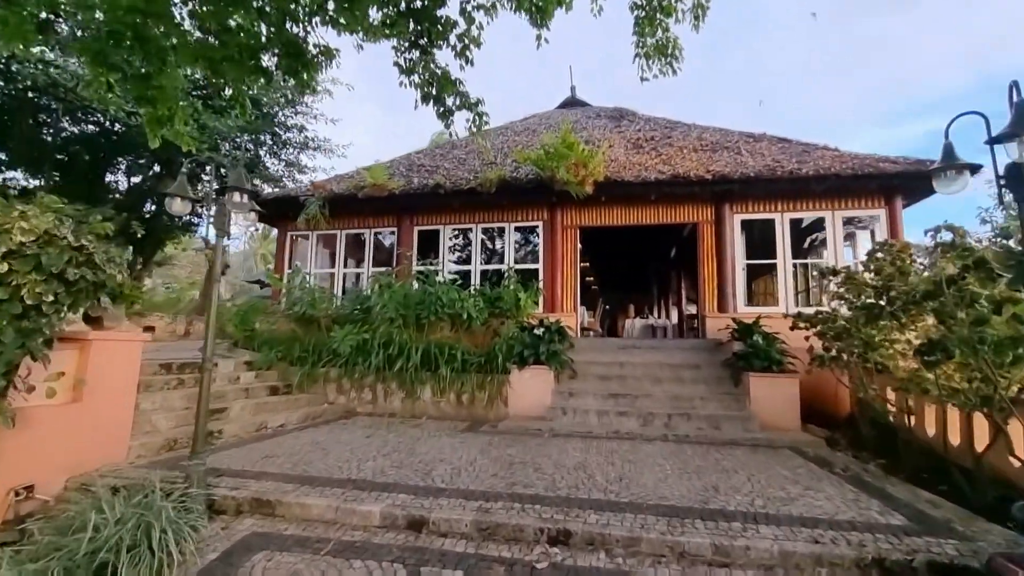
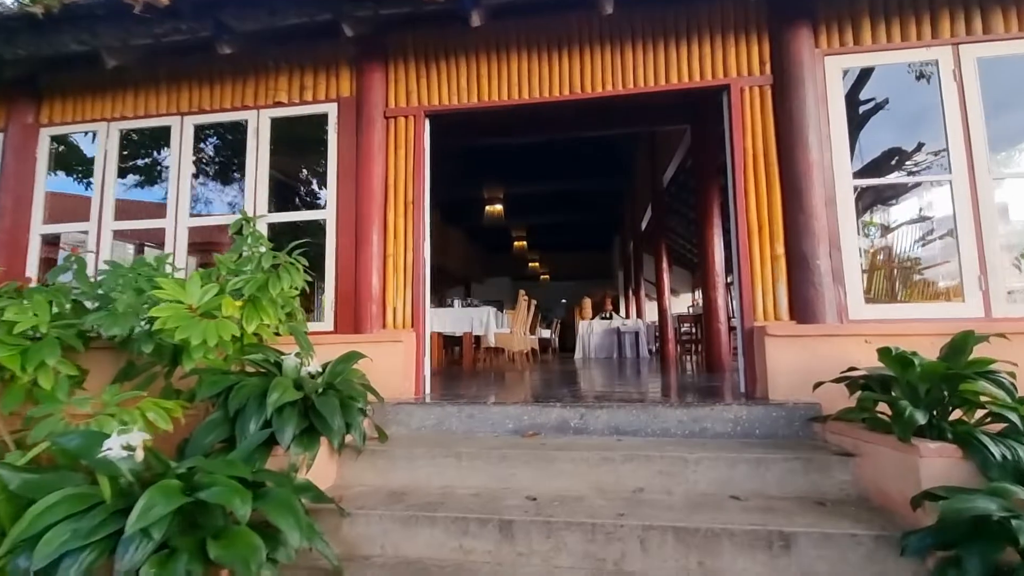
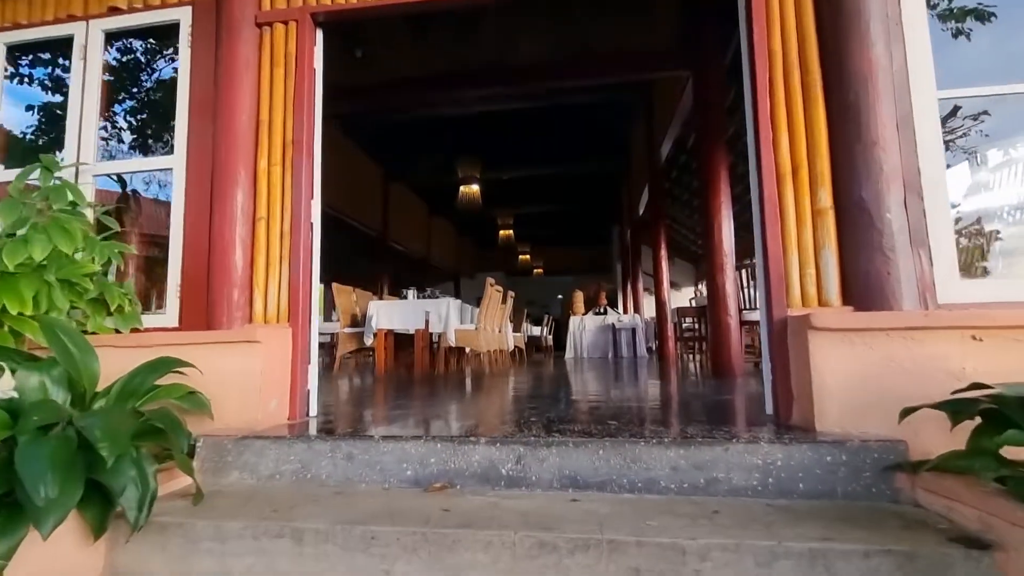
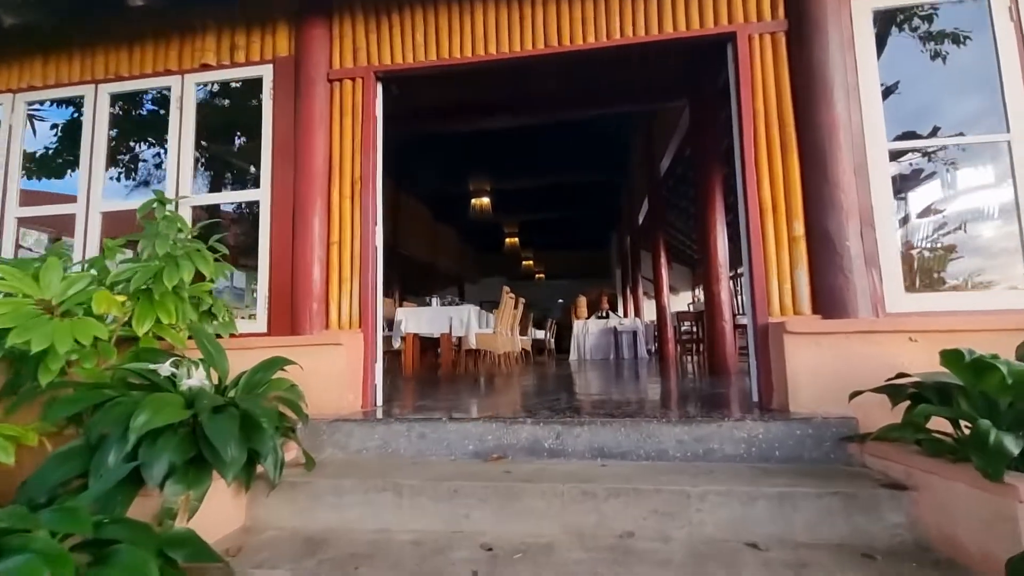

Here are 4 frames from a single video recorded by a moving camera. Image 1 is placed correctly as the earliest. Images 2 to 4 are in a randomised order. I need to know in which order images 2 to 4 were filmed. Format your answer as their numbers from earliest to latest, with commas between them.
2, 4, 3
